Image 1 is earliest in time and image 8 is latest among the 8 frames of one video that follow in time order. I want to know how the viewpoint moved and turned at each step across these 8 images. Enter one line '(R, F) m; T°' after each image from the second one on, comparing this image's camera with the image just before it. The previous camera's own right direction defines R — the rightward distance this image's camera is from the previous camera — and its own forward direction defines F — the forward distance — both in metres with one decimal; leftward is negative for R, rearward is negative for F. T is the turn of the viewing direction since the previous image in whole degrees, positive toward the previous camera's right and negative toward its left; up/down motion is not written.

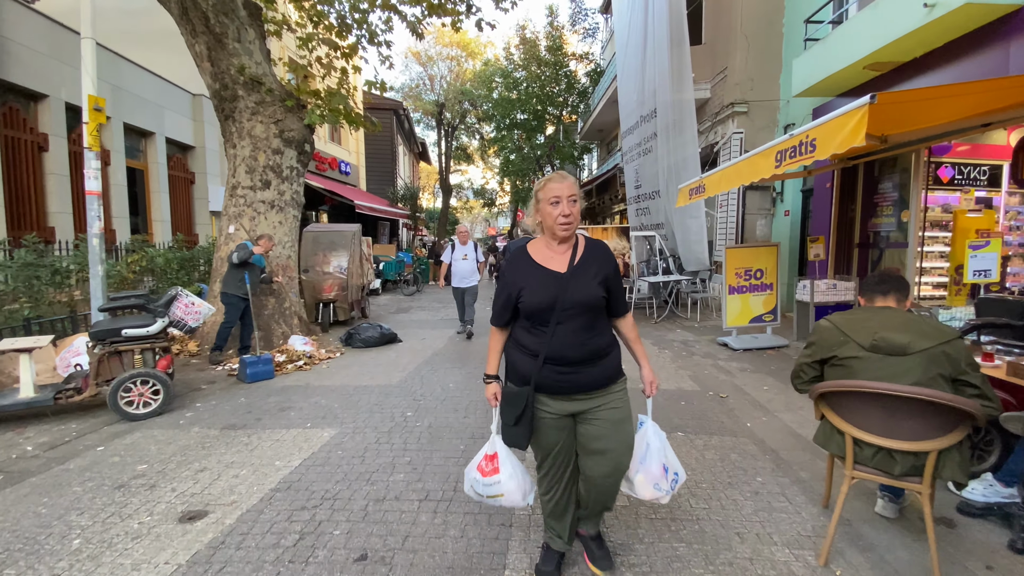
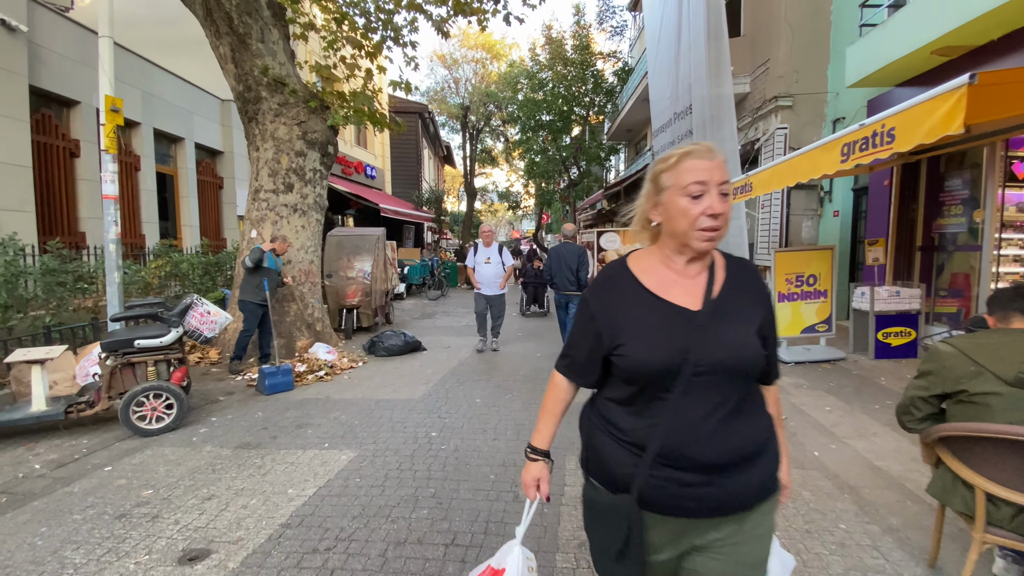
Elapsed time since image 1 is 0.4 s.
(-0.1, +0.4) m; -3°
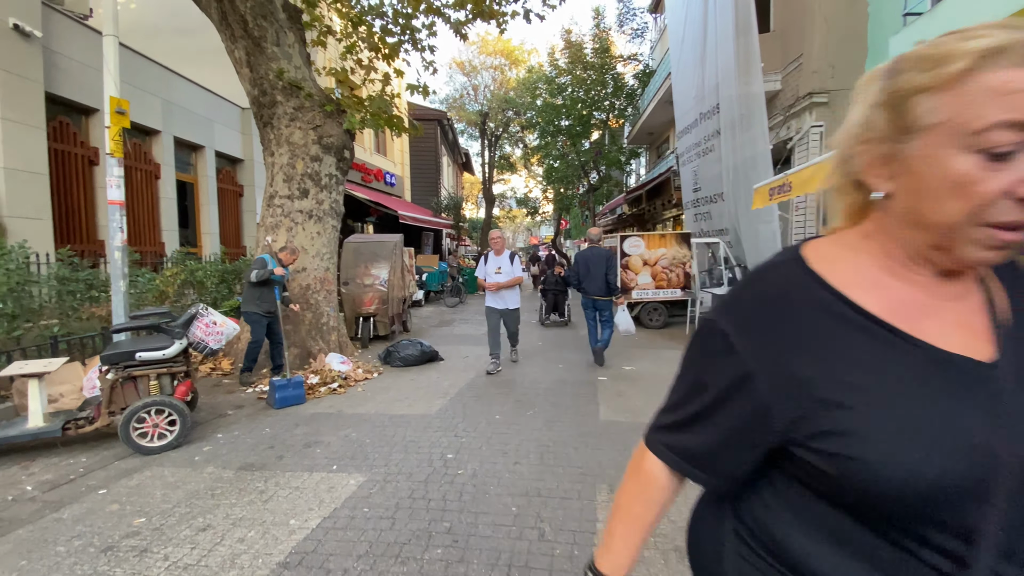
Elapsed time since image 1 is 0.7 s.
(0.0, +0.3) m; -2°
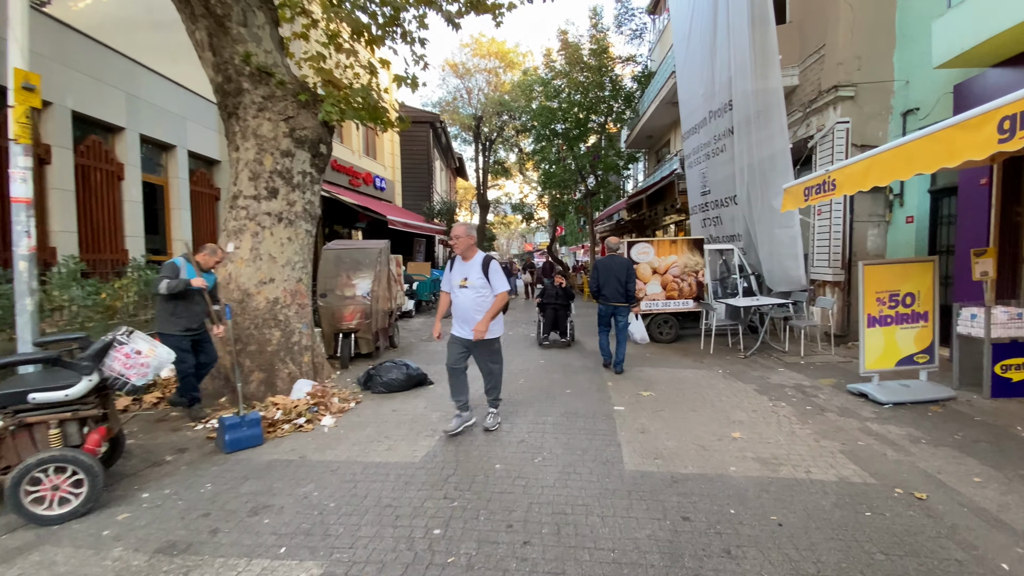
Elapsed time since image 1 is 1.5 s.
(-0.1, +0.9) m; +1°
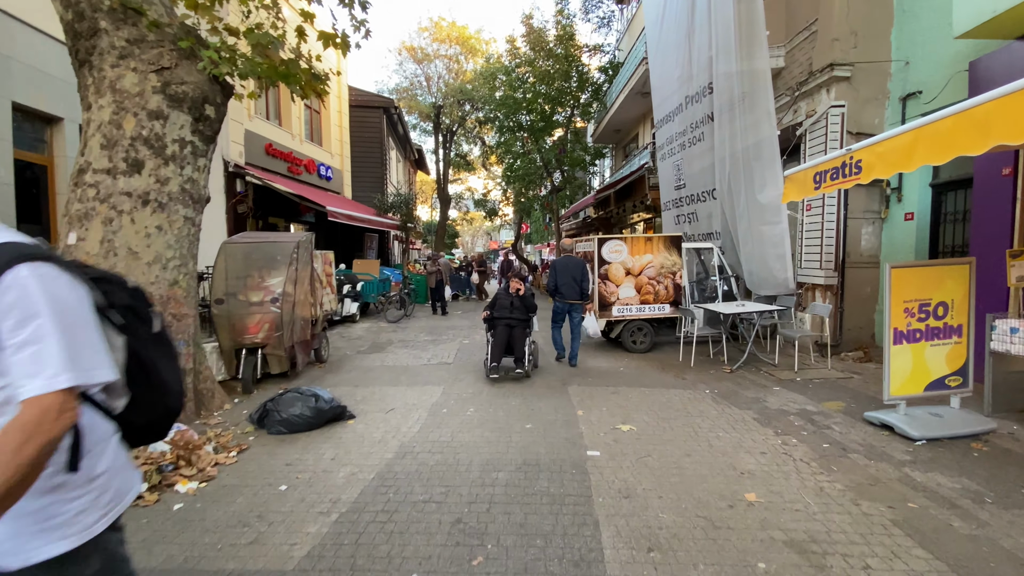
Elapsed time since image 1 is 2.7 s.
(+0.2, +1.3) m; +4°
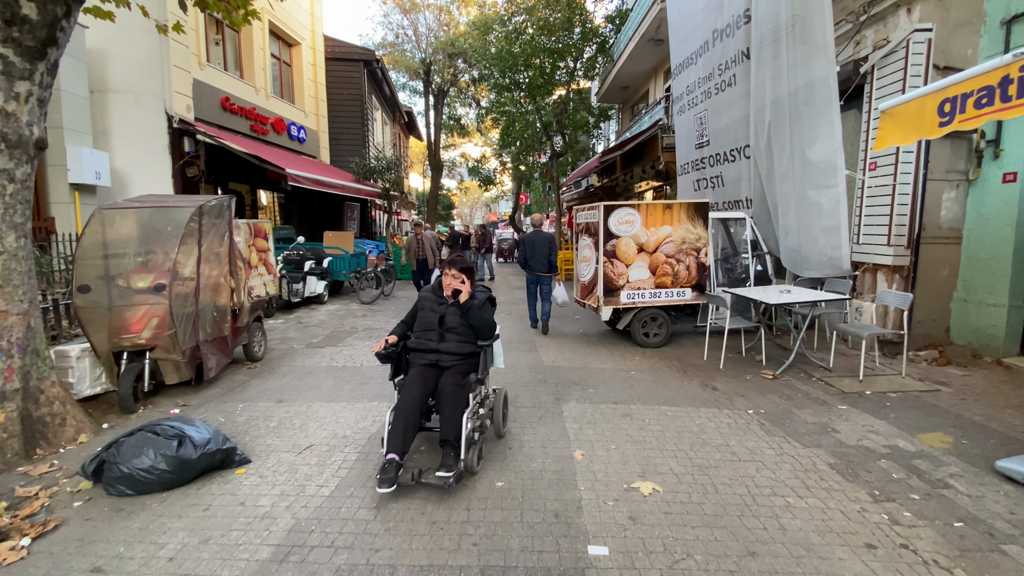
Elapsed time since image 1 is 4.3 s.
(+0.2, +1.6) m; 0°
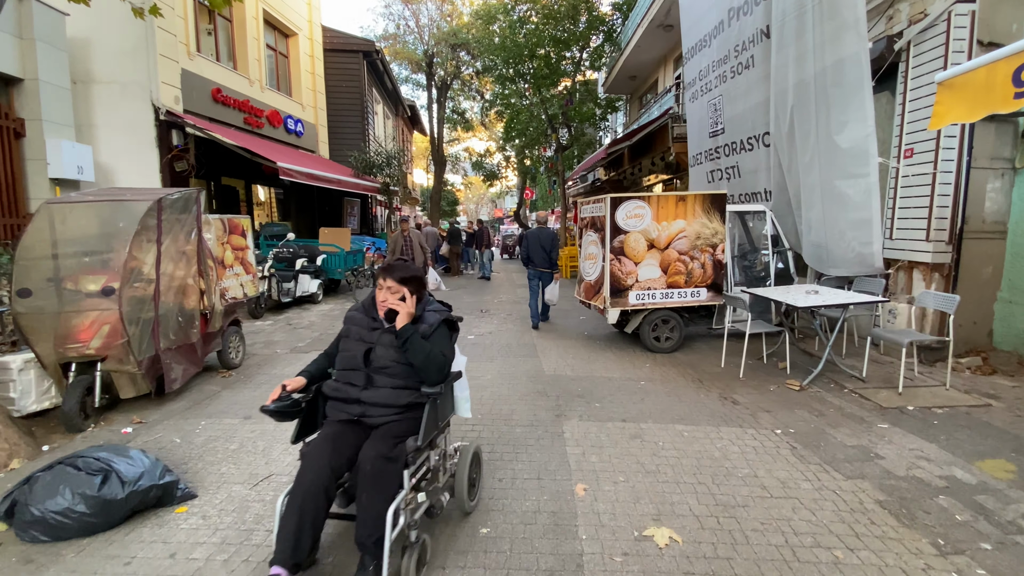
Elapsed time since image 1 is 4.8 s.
(+0.1, +0.5) m; -1°
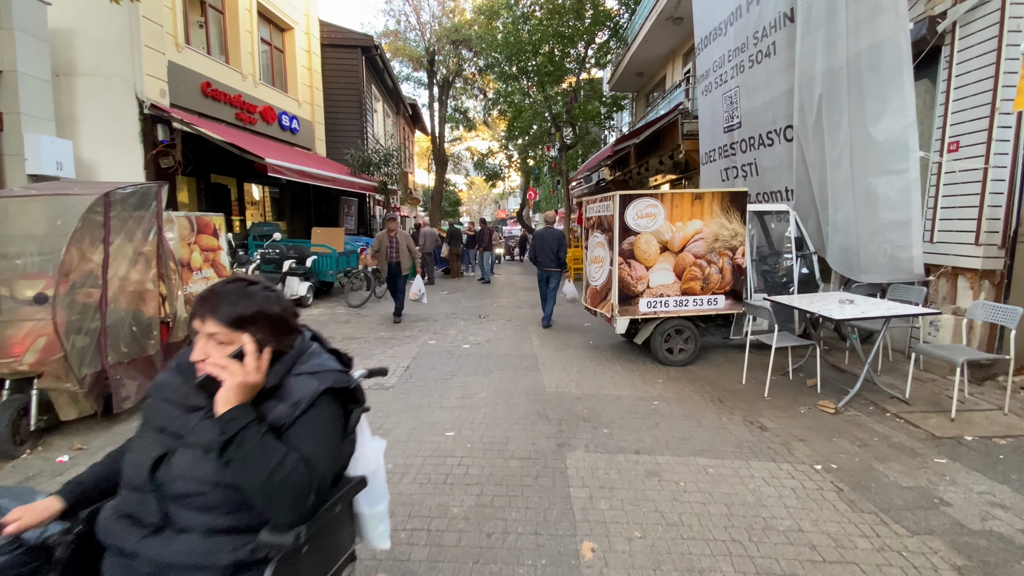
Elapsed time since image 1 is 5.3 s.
(+0.1, +0.6) m; 0°
